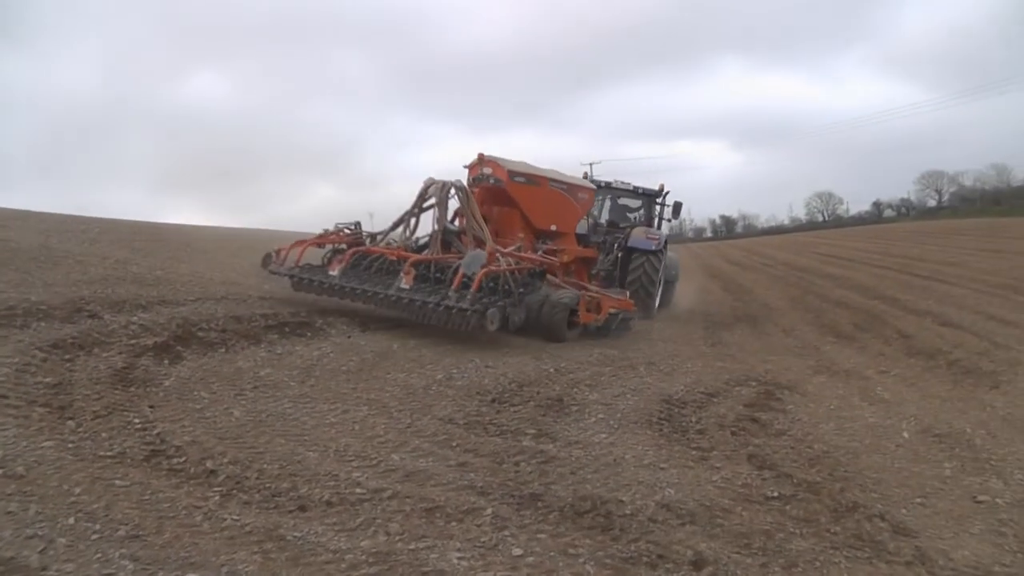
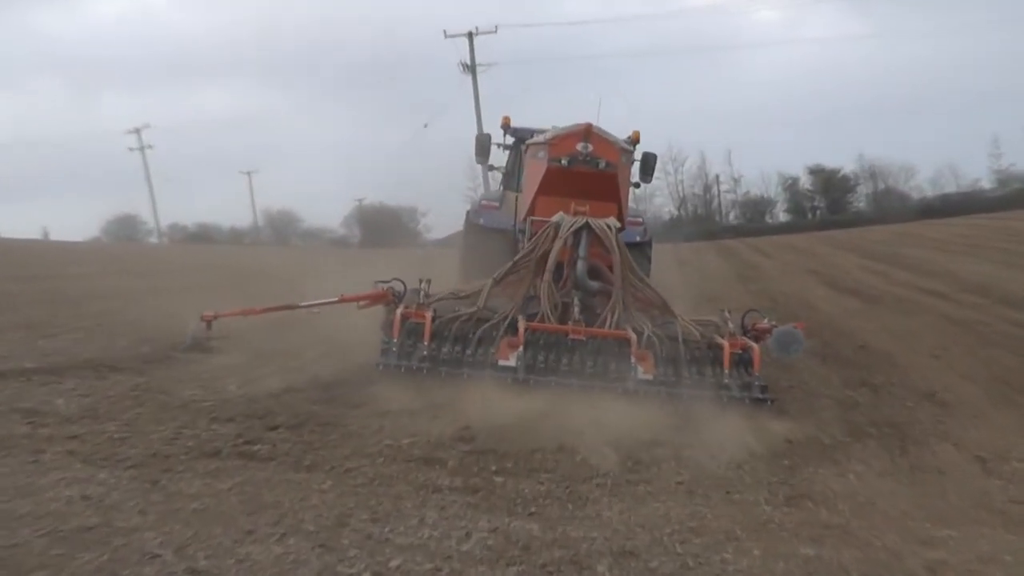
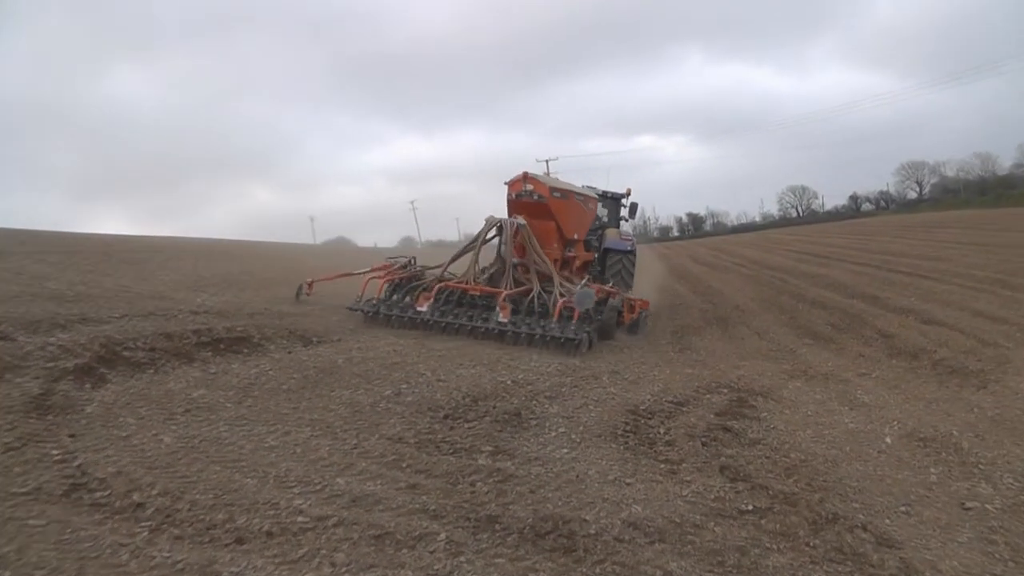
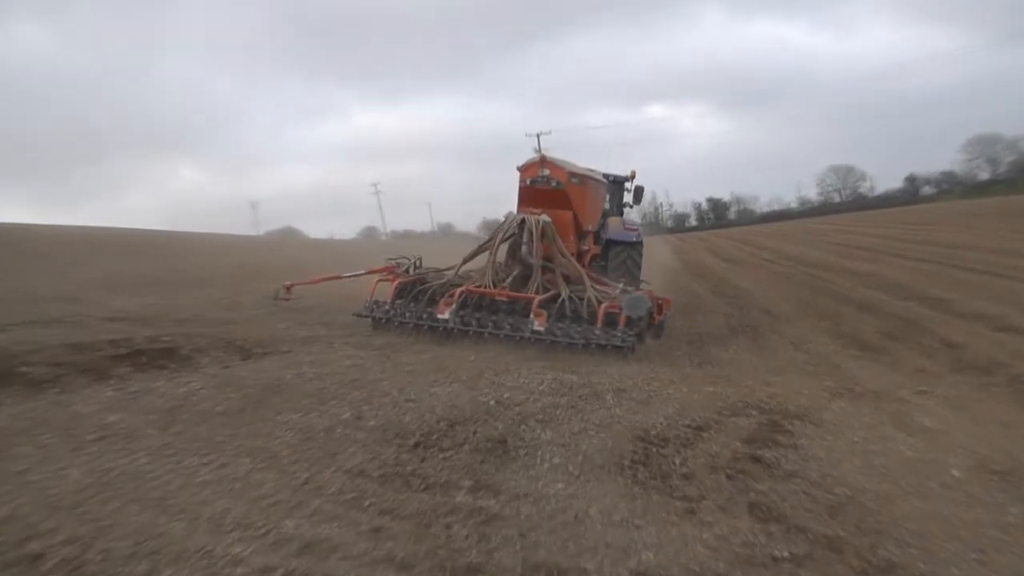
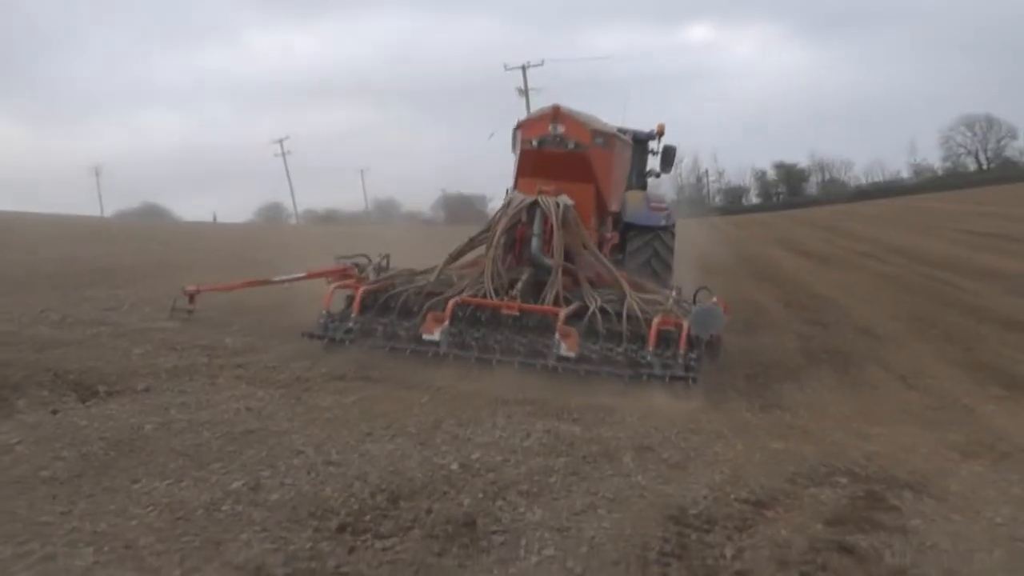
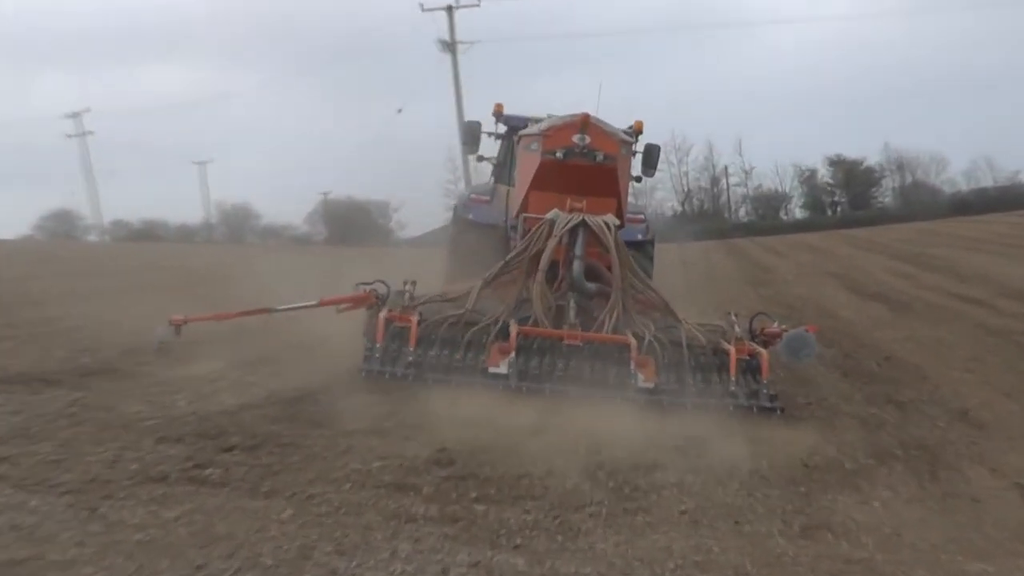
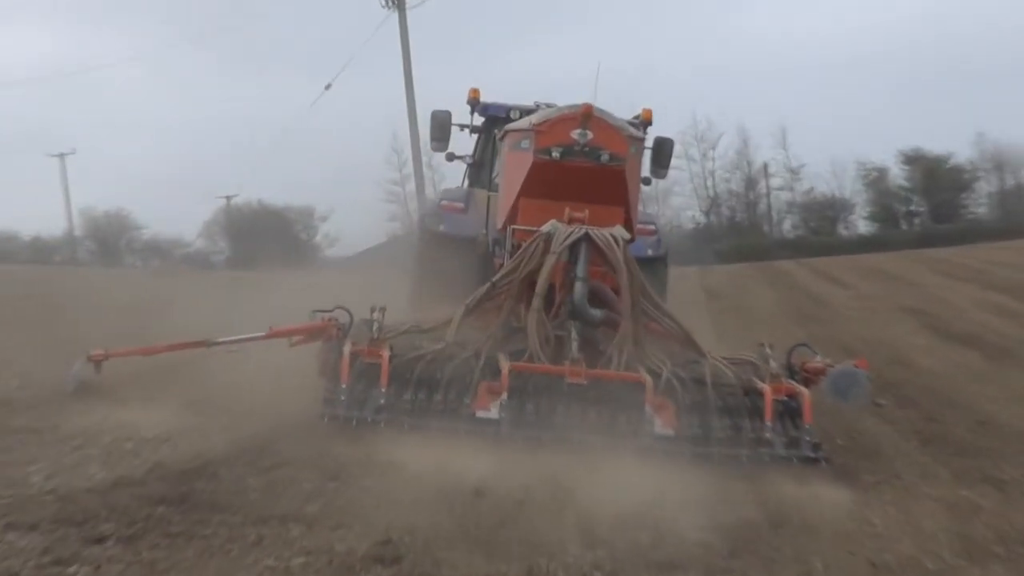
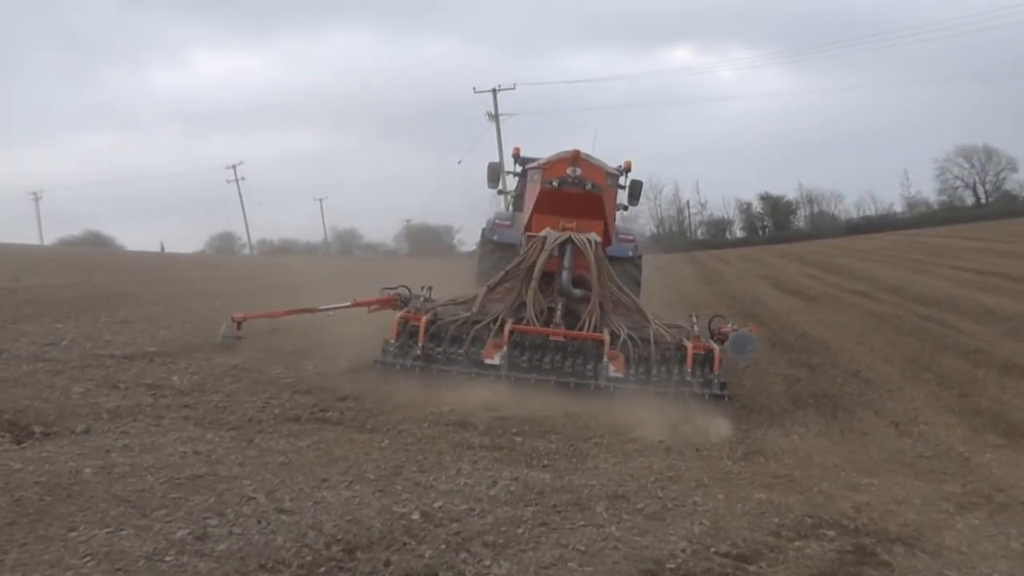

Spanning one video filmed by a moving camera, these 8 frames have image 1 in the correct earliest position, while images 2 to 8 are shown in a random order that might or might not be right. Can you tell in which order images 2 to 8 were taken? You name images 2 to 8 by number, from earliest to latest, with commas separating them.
3, 4, 5, 8, 2, 6, 7
